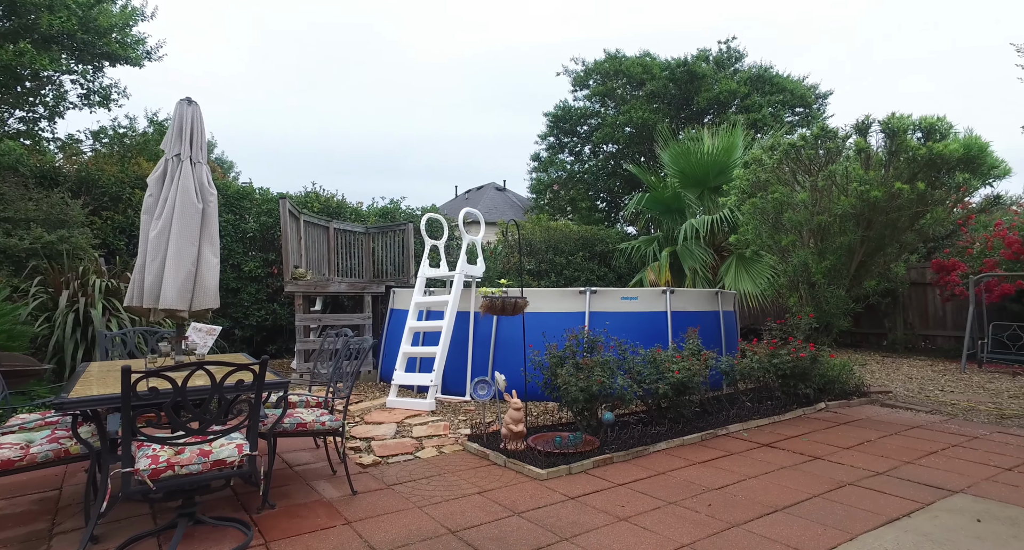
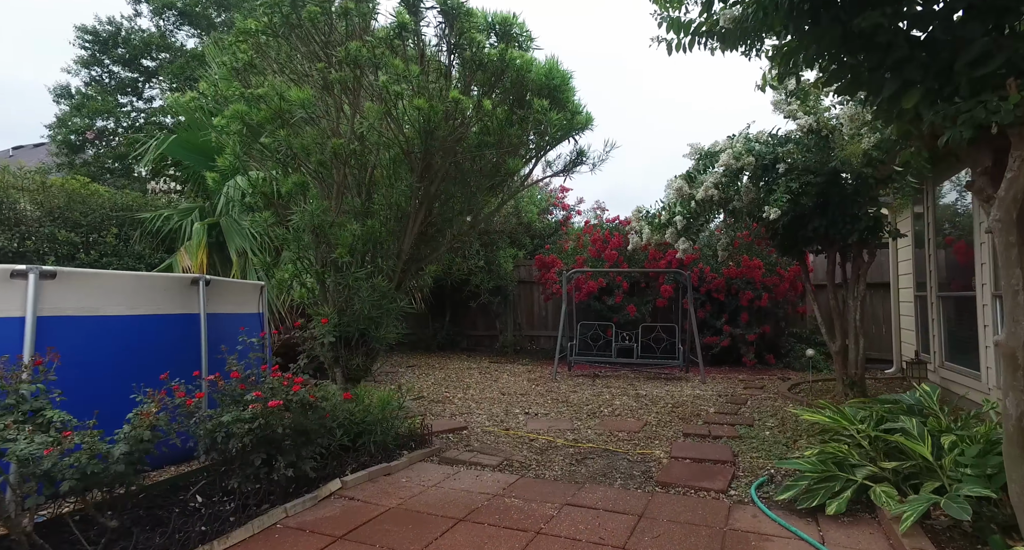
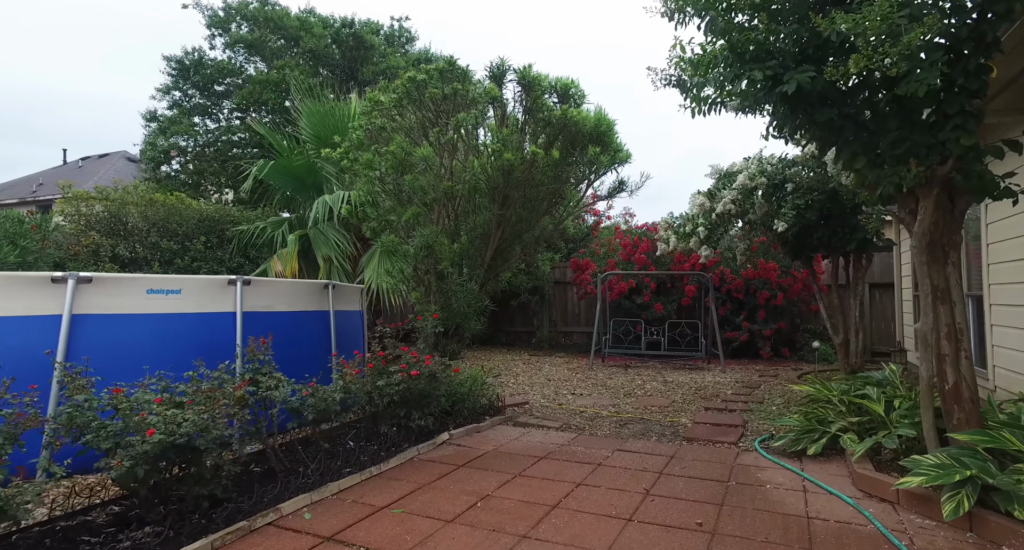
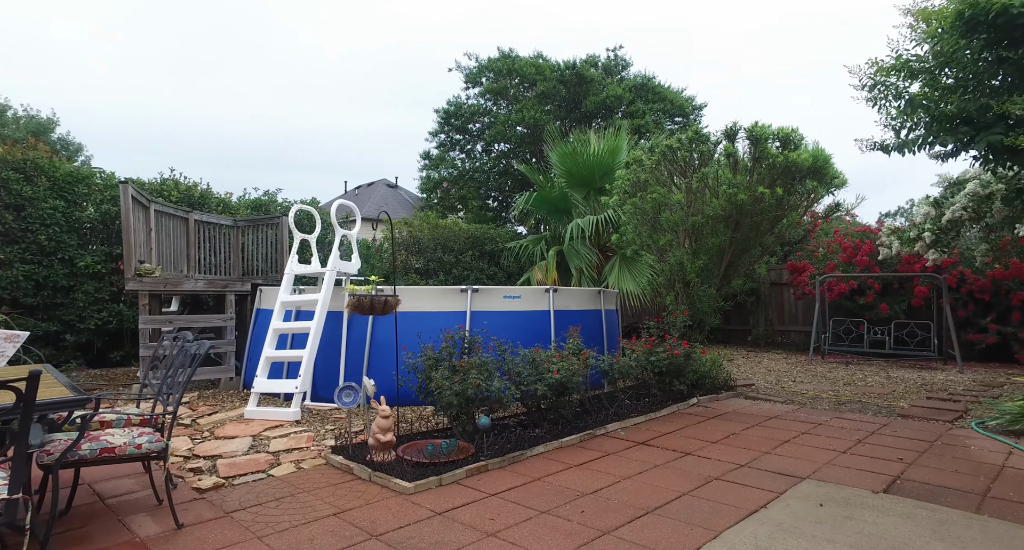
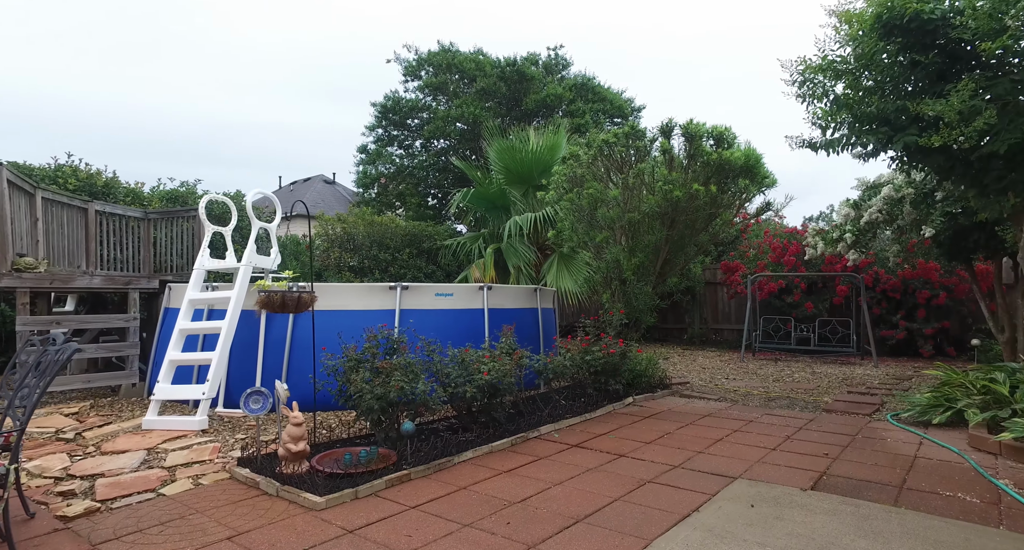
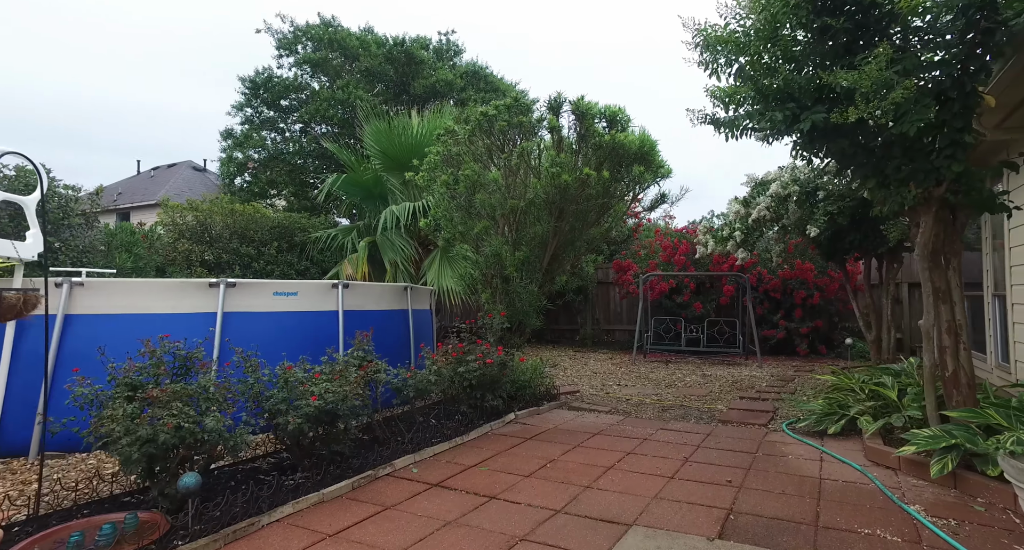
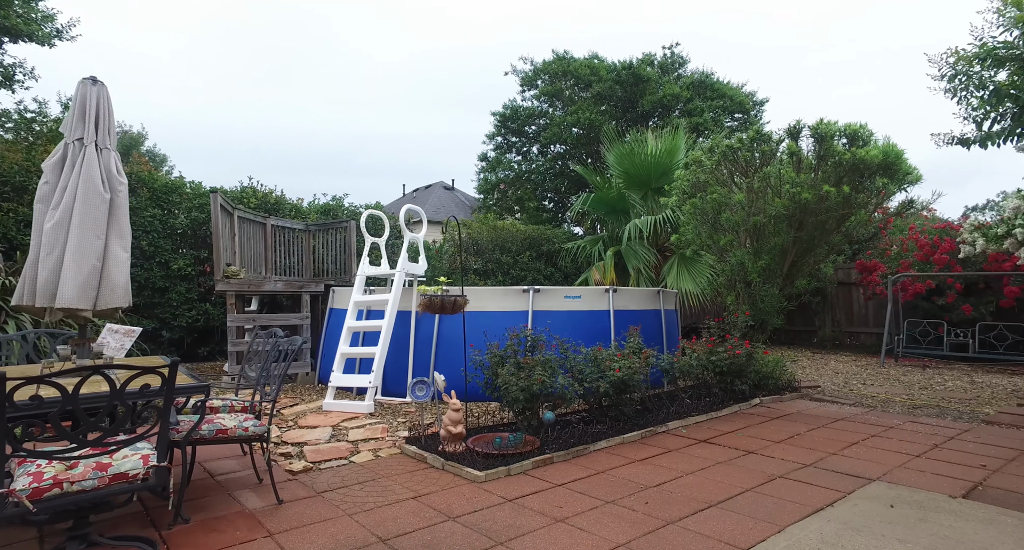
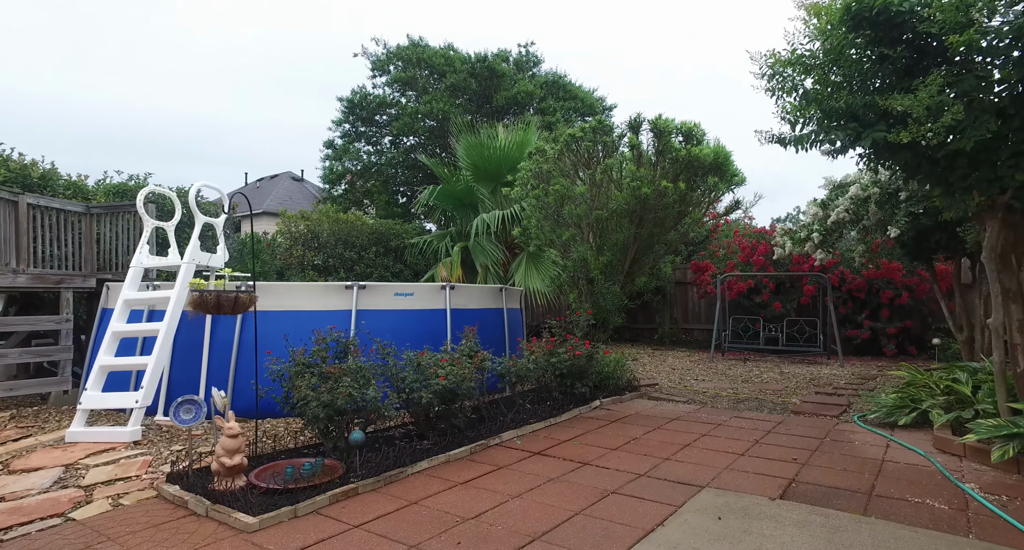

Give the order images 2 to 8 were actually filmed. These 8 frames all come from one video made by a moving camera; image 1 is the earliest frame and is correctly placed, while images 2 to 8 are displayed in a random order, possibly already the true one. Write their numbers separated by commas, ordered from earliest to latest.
7, 4, 5, 8, 6, 3, 2
